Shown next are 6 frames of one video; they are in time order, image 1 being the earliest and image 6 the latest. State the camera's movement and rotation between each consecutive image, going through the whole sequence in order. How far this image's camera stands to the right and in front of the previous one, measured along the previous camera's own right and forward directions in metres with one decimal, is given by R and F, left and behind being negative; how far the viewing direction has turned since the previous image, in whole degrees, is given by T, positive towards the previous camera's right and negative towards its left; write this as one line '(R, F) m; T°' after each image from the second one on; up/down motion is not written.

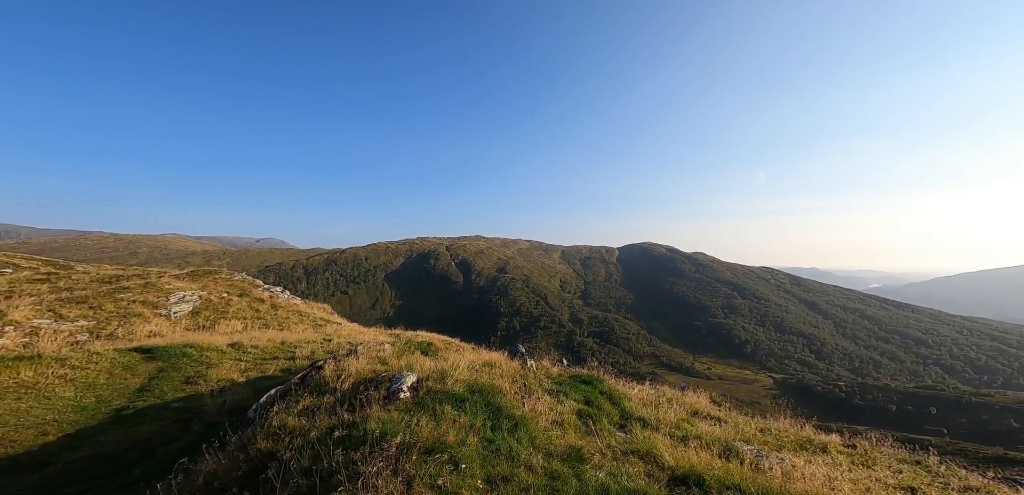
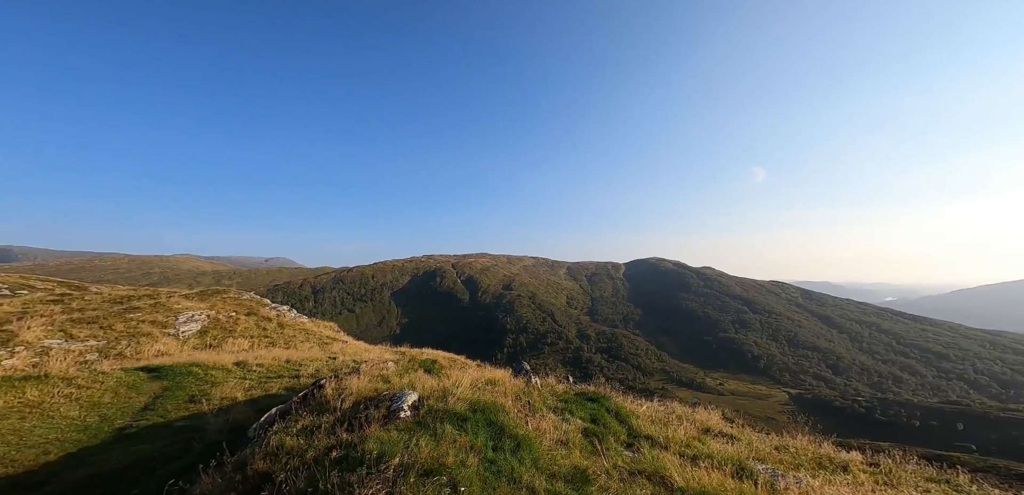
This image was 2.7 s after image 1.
(+0.1, 0.0) m; -1°
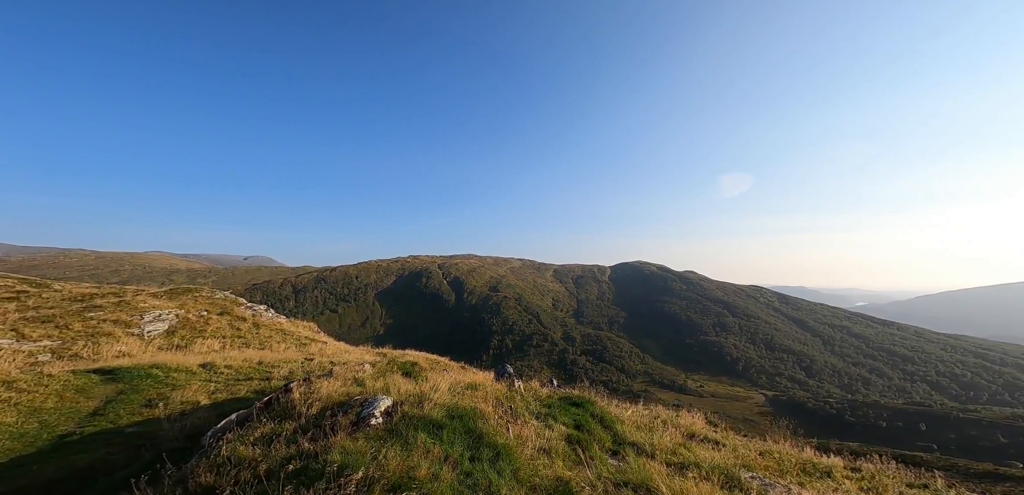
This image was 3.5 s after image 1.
(+0.1, +0.4) m; +2°
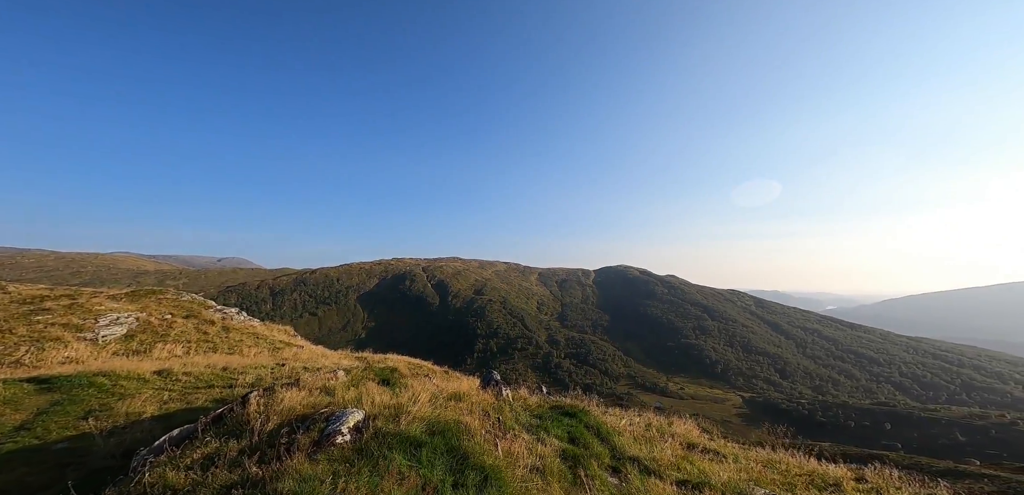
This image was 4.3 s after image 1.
(-0.1, +0.8) m; +2°
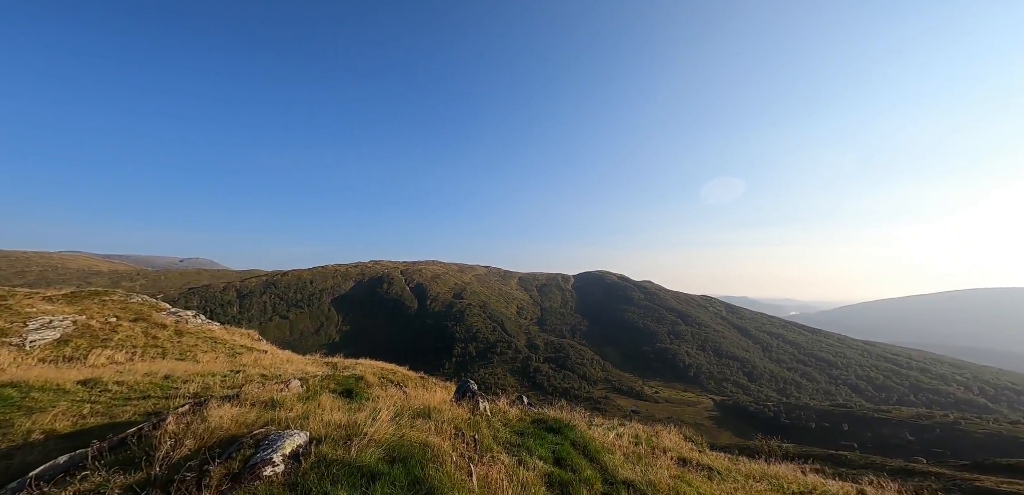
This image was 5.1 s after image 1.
(0.0, +1.0) m; +3°
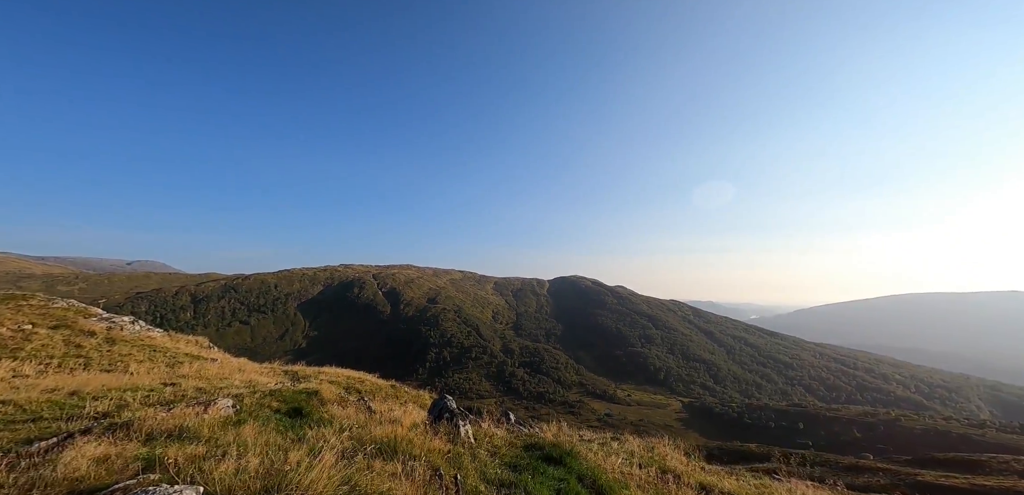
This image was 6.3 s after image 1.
(-0.3, +1.7) m; +3°
